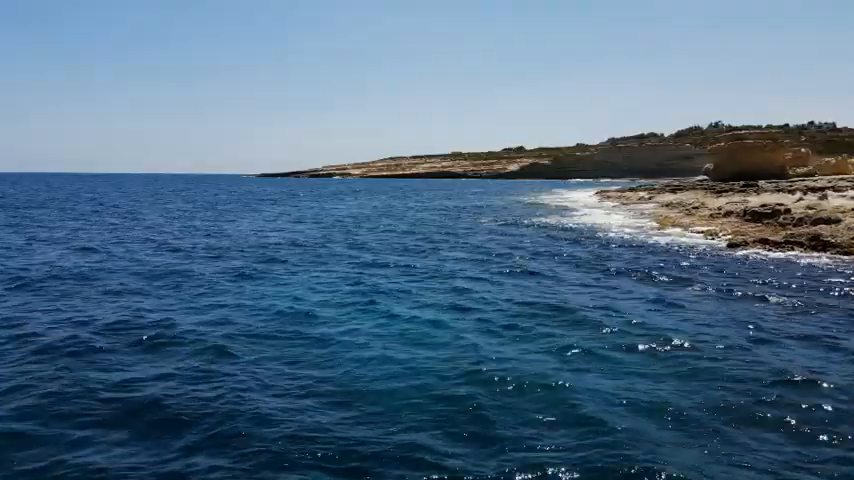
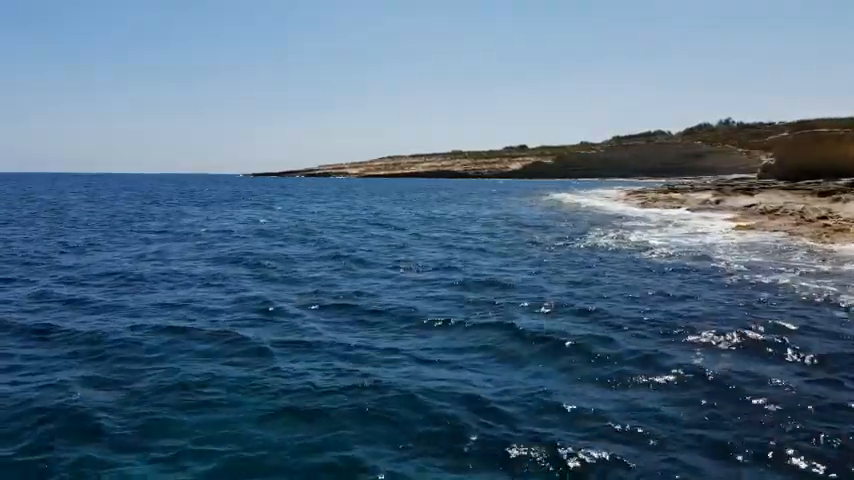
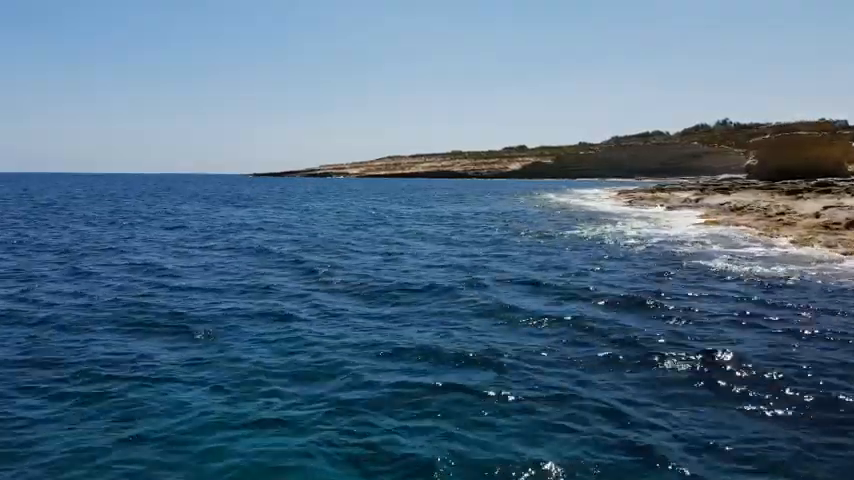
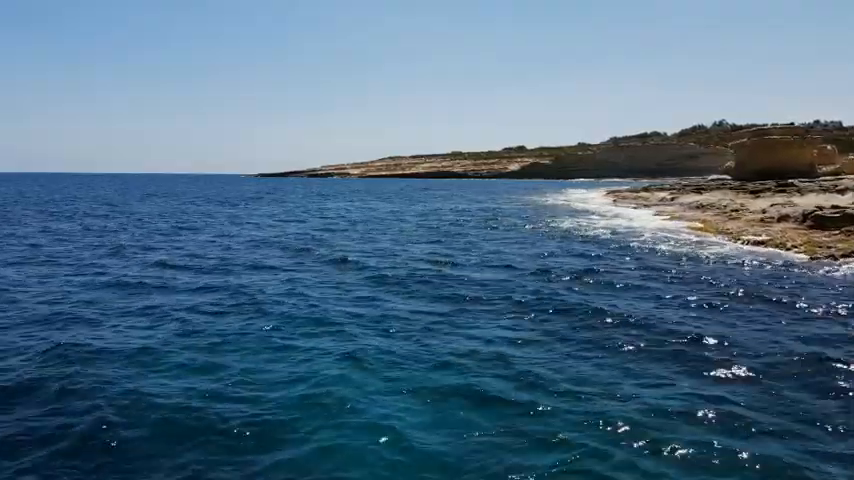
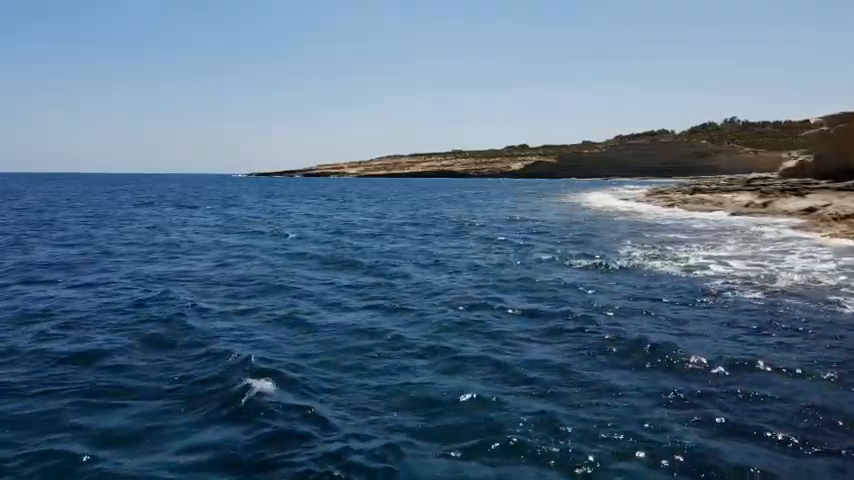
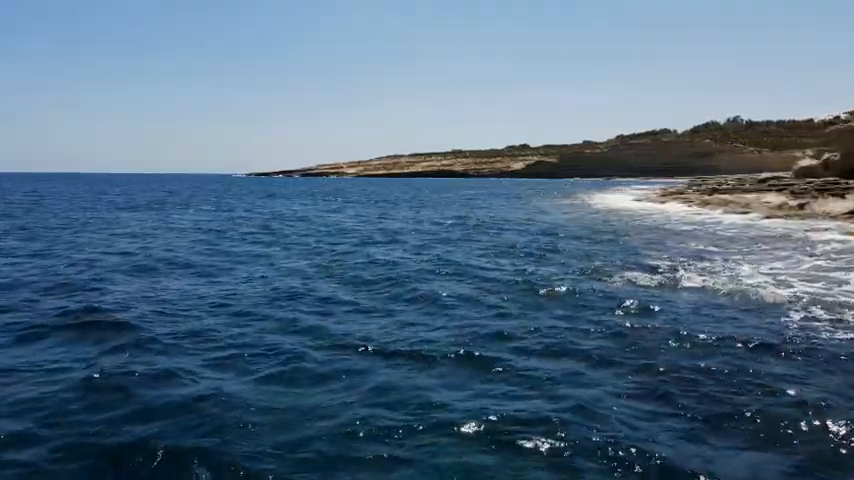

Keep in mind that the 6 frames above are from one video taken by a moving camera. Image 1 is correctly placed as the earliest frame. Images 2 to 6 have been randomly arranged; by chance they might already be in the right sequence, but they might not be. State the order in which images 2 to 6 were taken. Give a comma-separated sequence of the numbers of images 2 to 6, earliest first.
4, 3, 2, 5, 6
